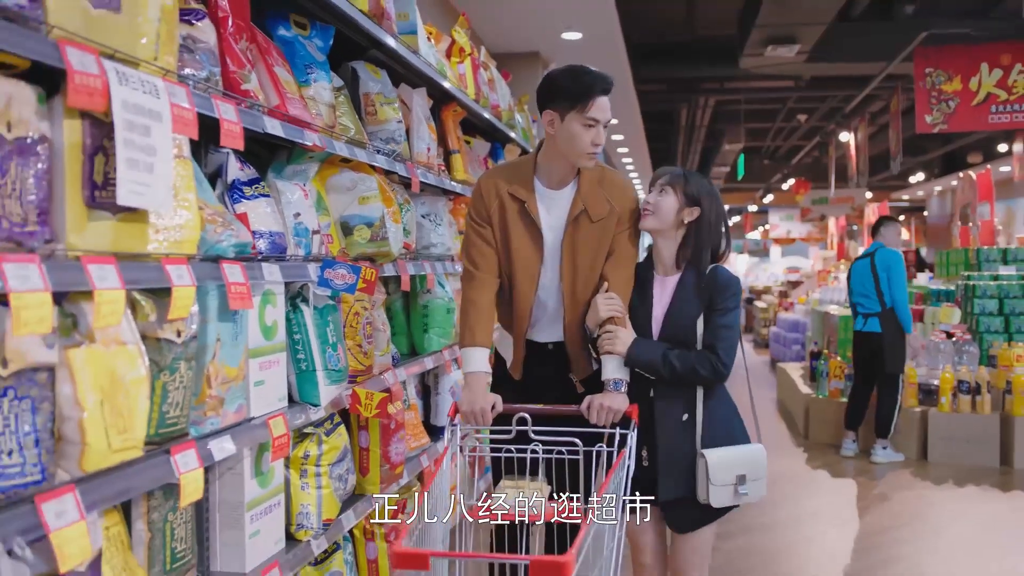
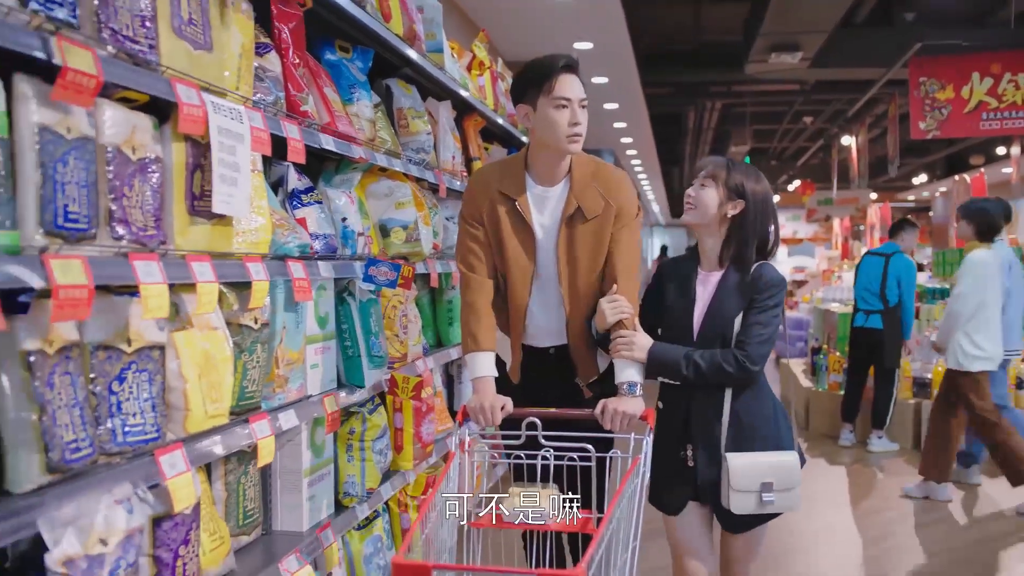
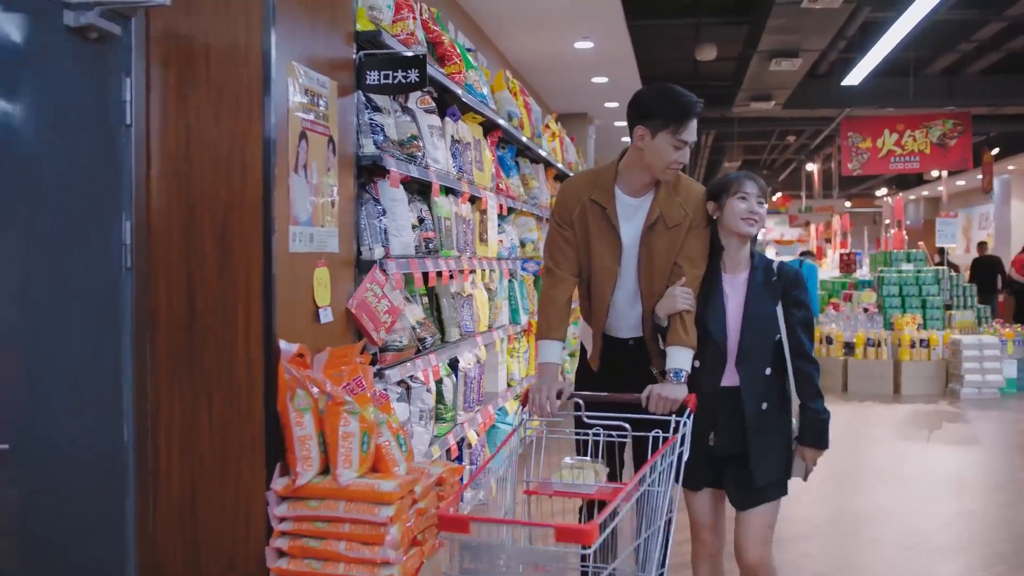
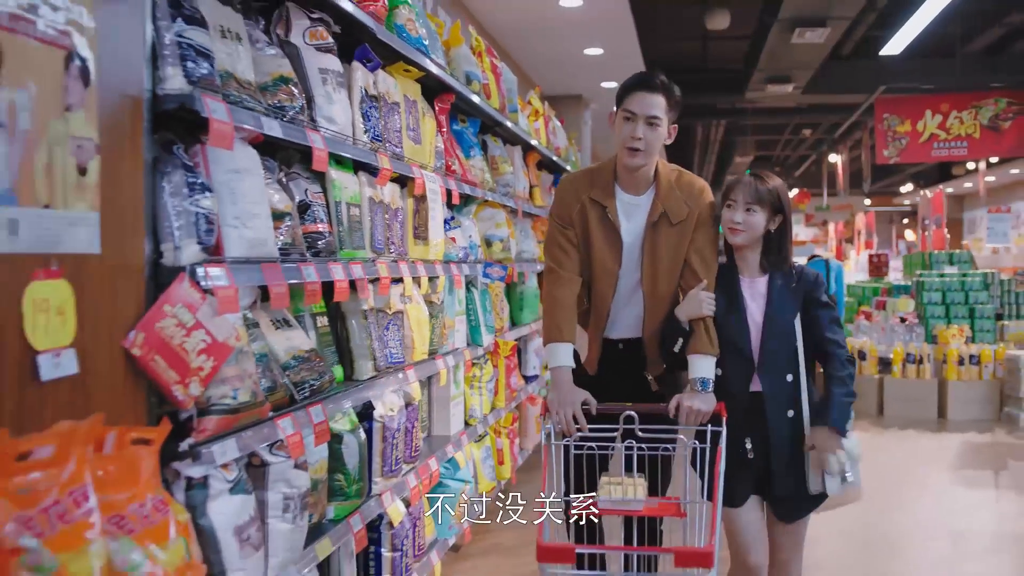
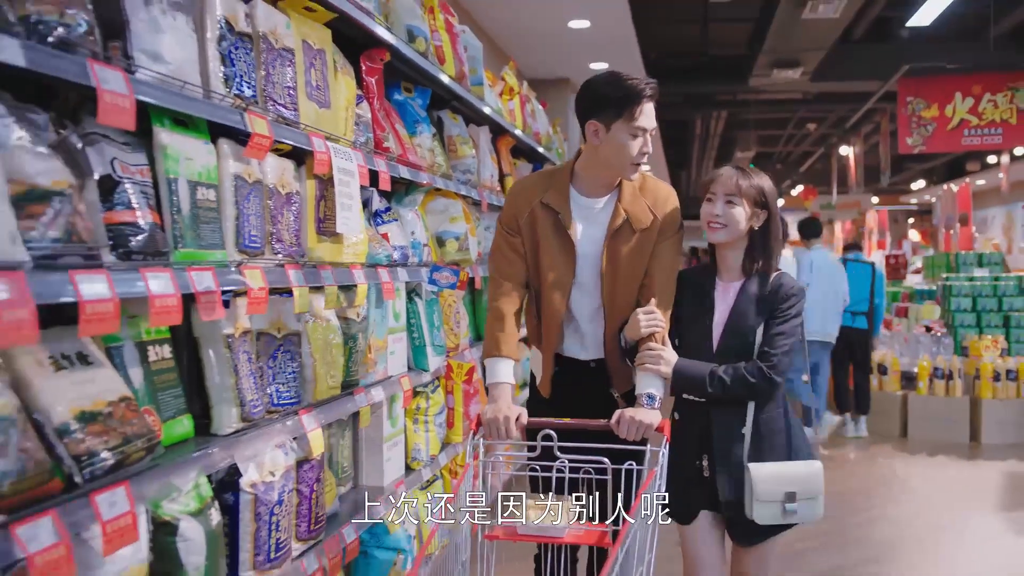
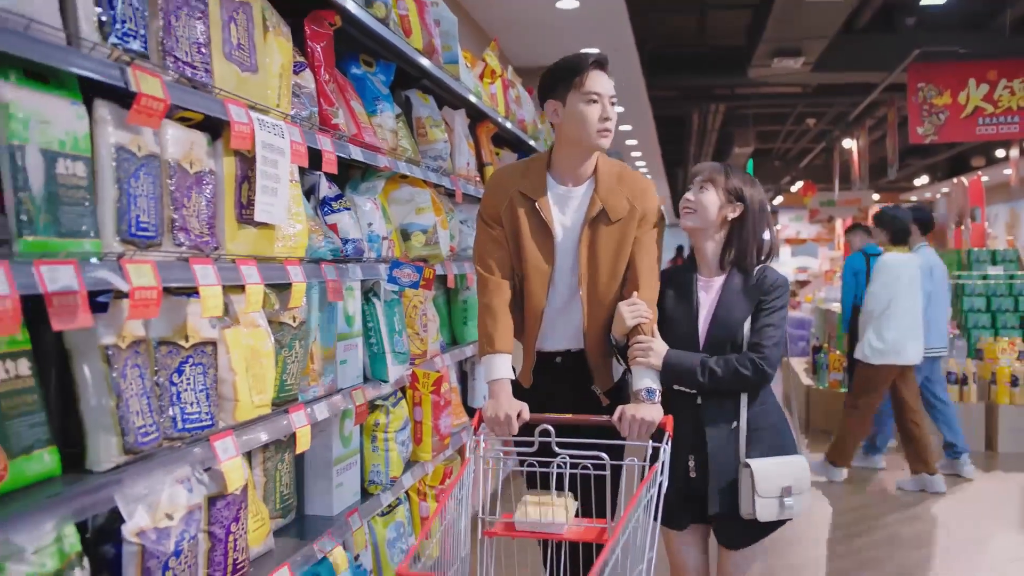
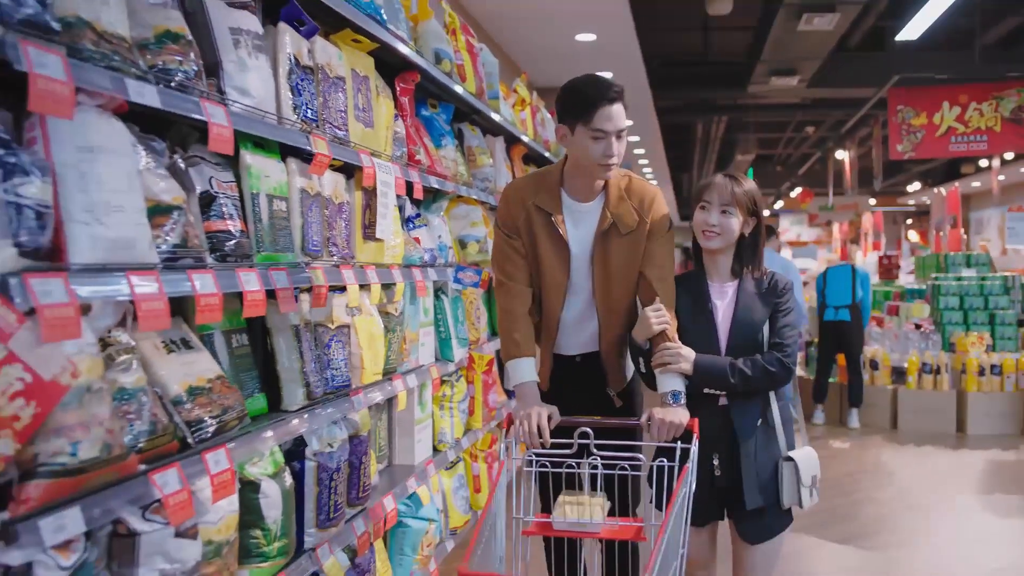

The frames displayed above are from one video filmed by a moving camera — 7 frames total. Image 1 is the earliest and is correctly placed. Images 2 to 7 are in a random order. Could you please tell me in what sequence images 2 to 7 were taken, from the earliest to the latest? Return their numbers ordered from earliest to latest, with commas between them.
2, 6, 5, 7, 4, 3
